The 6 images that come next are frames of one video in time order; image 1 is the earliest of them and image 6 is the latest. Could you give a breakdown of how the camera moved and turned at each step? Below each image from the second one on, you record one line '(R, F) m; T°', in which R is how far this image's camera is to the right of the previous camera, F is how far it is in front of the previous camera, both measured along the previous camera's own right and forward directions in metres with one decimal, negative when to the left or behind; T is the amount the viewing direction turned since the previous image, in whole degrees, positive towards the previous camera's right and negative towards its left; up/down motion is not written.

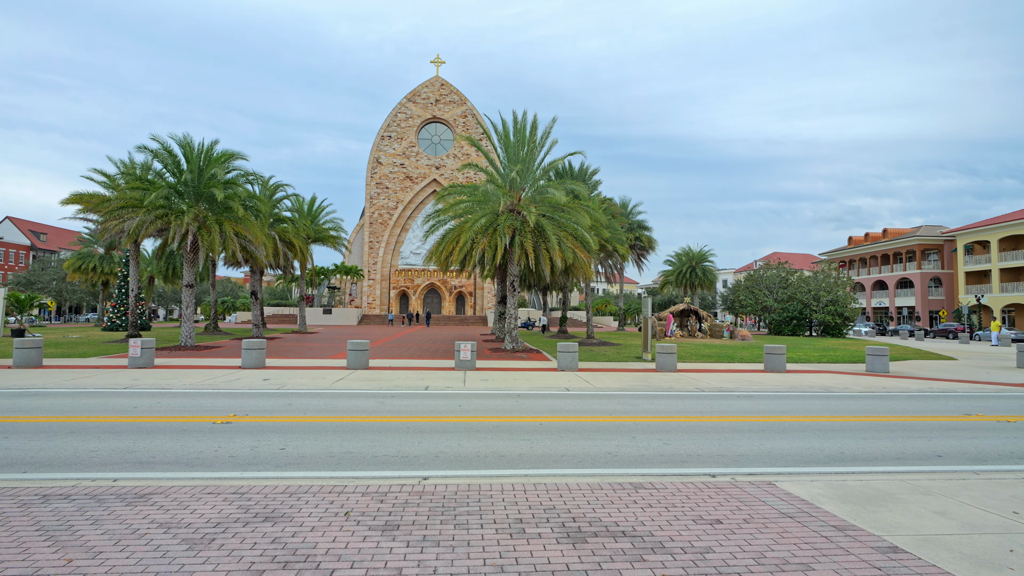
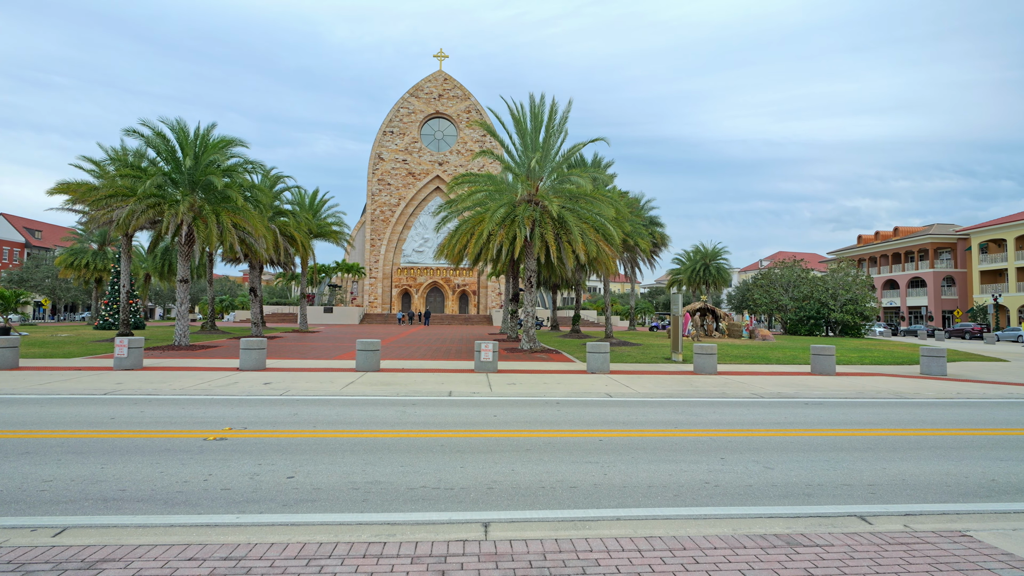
(-0.8, +1.7) m; 0°
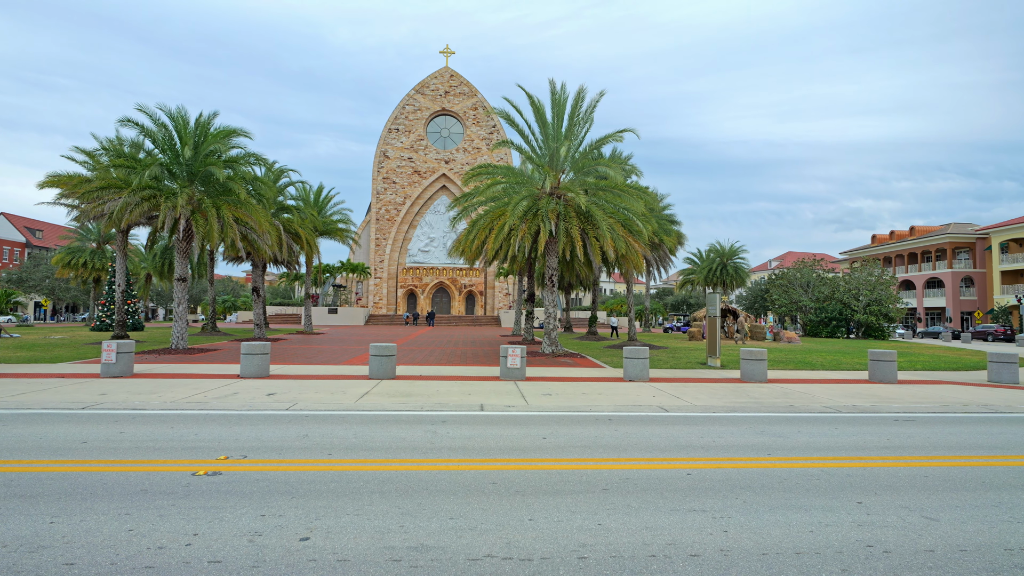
(-0.7, +1.6) m; 0°
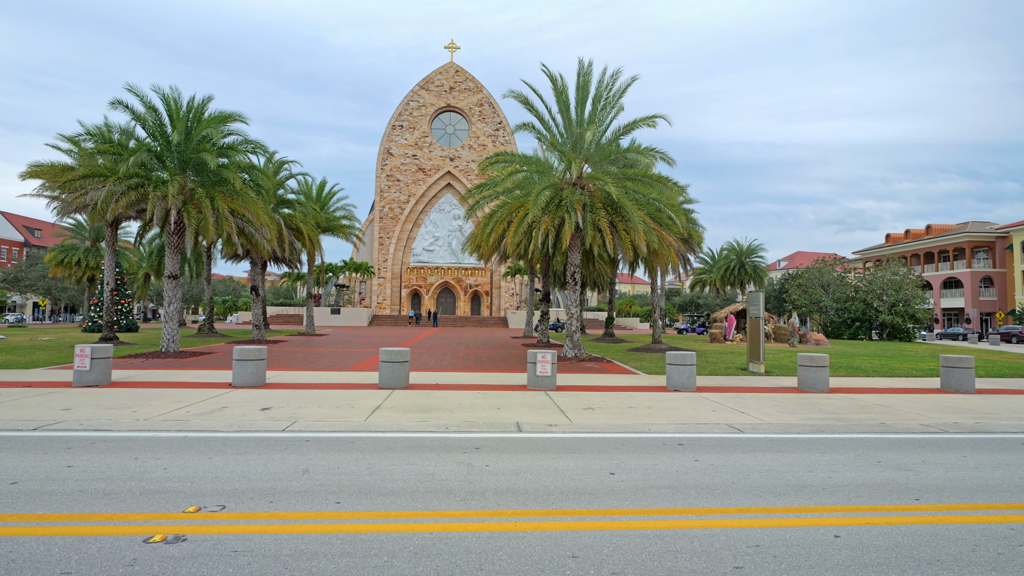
(-0.6, +1.8) m; 0°
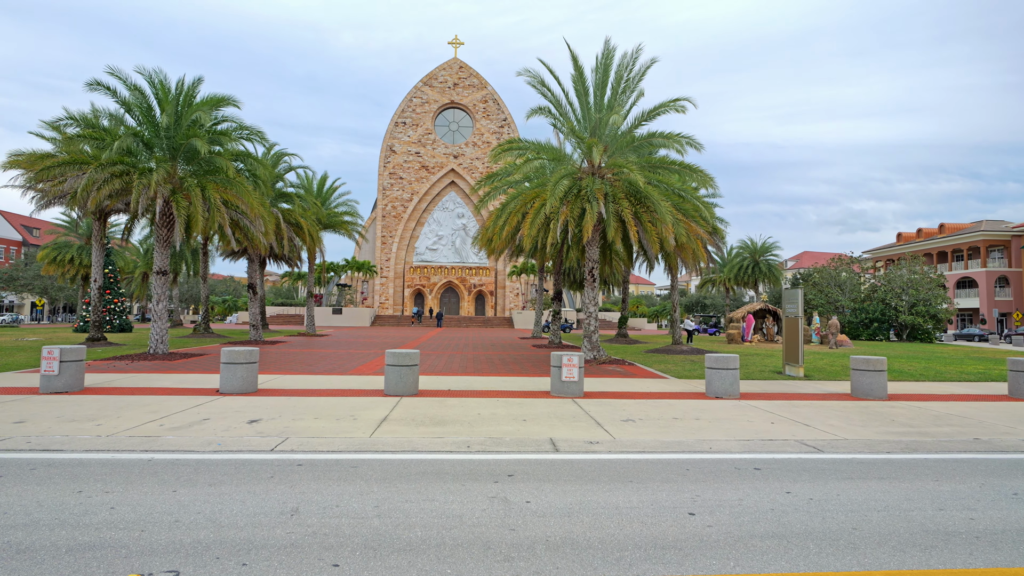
(-0.4, +1.4) m; 0°
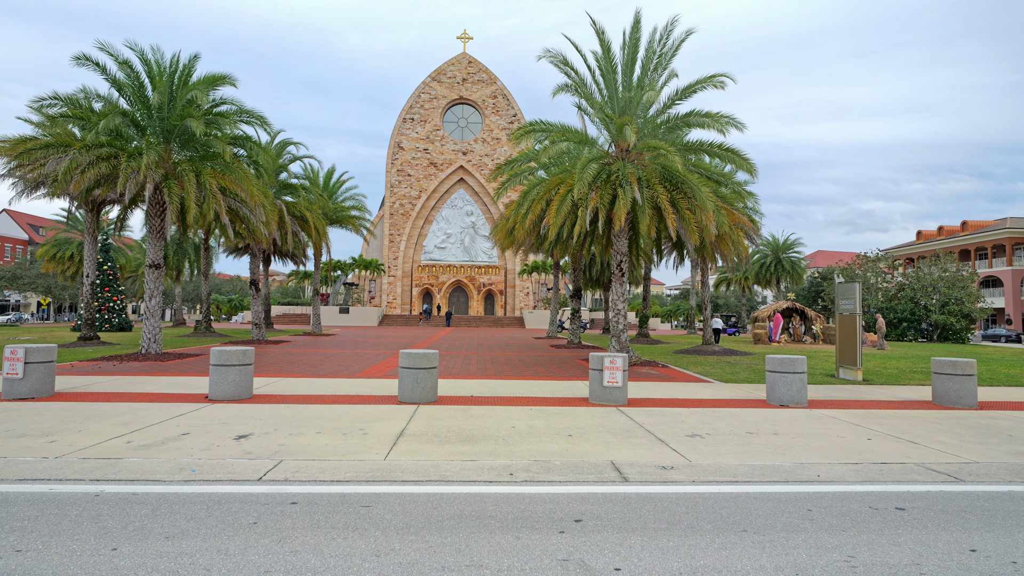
(-0.5, +1.6) m; -1°
